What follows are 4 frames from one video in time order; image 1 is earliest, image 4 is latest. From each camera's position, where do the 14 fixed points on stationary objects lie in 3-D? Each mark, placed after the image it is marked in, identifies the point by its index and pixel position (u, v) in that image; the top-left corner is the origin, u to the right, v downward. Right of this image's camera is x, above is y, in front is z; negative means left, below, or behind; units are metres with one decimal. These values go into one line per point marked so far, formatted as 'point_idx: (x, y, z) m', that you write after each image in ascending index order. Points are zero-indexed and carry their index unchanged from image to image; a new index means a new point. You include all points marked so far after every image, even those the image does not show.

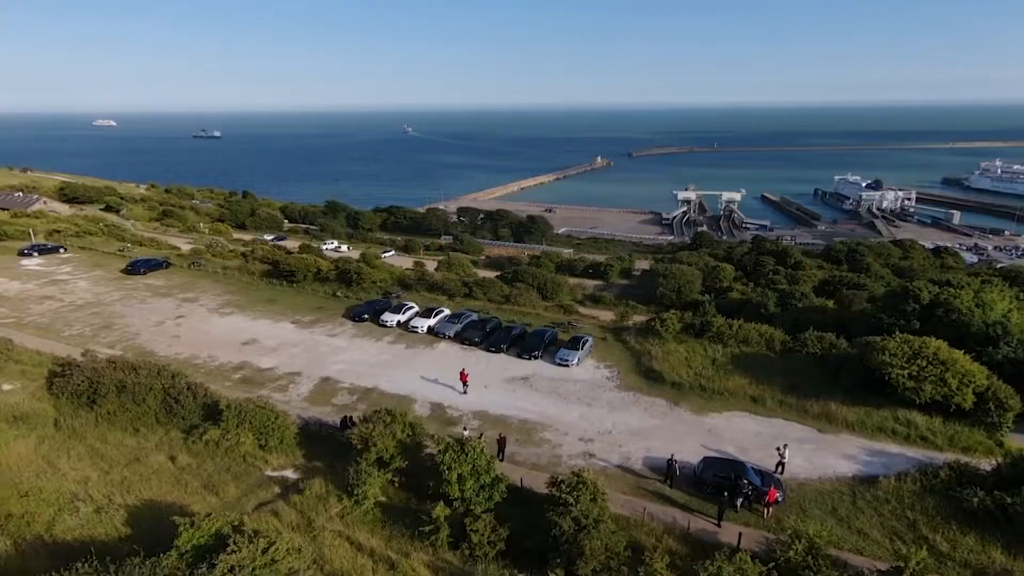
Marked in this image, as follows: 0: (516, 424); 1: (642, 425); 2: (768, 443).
0: (+0.1, -4.0, +18.2) m
1: (+3.7, -4.0, +18.1) m
2: (+7.0, -4.2, +17.2) m
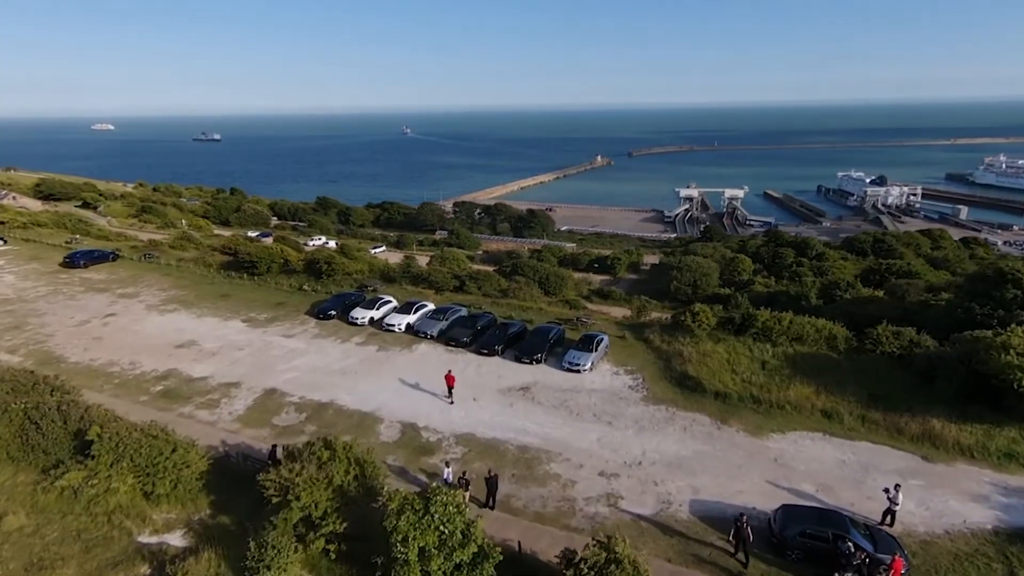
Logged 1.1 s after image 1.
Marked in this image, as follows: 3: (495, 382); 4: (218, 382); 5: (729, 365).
0: (0.0, -3.5, +13.6) m
1: (+3.6, -3.5, +13.5) m
2: (+6.9, -3.8, +12.5) m
3: (-0.5, -2.6, +17.4) m
4: (-8.1, -2.6, +17.5) m
5: (+6.0, -2.1, +17.5) m
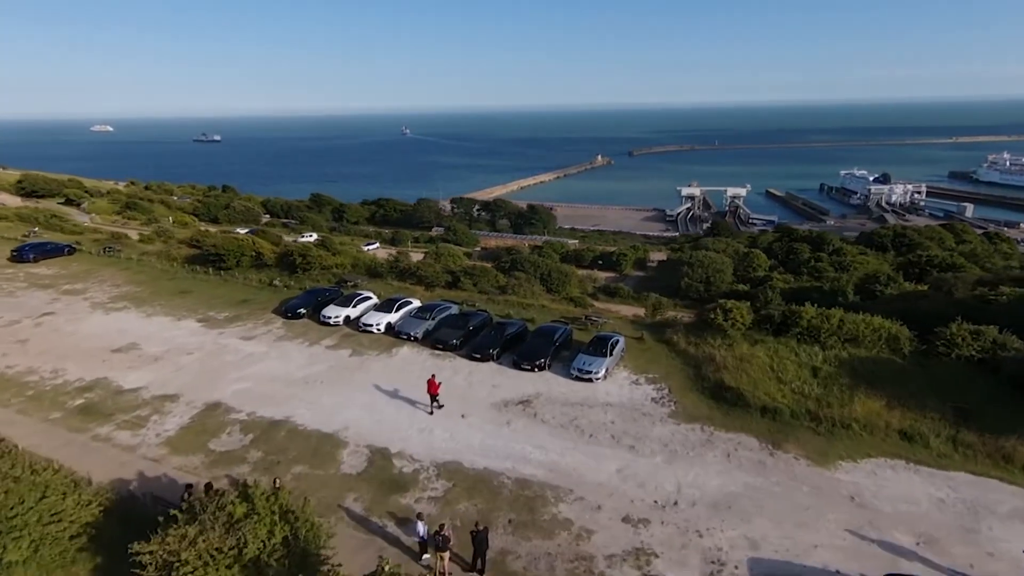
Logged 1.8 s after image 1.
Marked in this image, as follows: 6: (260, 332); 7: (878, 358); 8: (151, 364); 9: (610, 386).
0: (-0.1, -3.3, +10.5) m
1: (+3.6, -3.3, +10.4) m
2: (+6.8, -3.5, +9.4) m
3: (-0.5, -2.4, +14.3) m
4: (-8.2, -2.4, +14.4) m
5: (+6.0, -1.9, +14.4) m
6: (-7.4, -1.3, +18.5) m
7: (+8.7, -1.6, +14.9) m
8: (-9.3, -2.0, +16.2) m
9: (+2.3, -2.2, +14.5) m
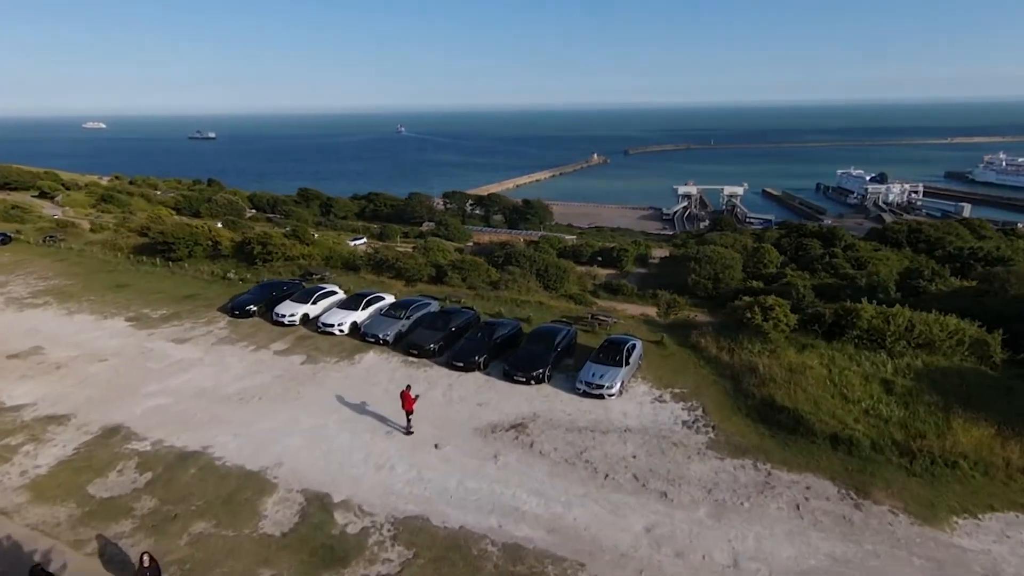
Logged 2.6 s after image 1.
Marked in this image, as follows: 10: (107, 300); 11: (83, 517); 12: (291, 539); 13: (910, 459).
0: (-0.2, -3.2, +7.3) m
1: (+3.4, -3.2, +7.3) m
2: (+6.7, -3.4, +6.3) m
3: (-0.7, -2.2, +11.1) m
4: (-8.4, -2.2, +11.2) m
5: (+5.8, -1.8, +11.3) m
6: (-7.6, -1.1, +15.3) m
7: (+8.5, -1.5, +11.8) m
8: (-9.5, -1.8, +13.0) m
9: (+2.1, -2.1, +11.4) m
10: (-11.6, -0.3, +18.1) m
11: (-5.7, -3.0, +8.4) m
12: (-2.7, -3.1, +7.8) m
13: (+5.8, -2.5, +9.2) m
